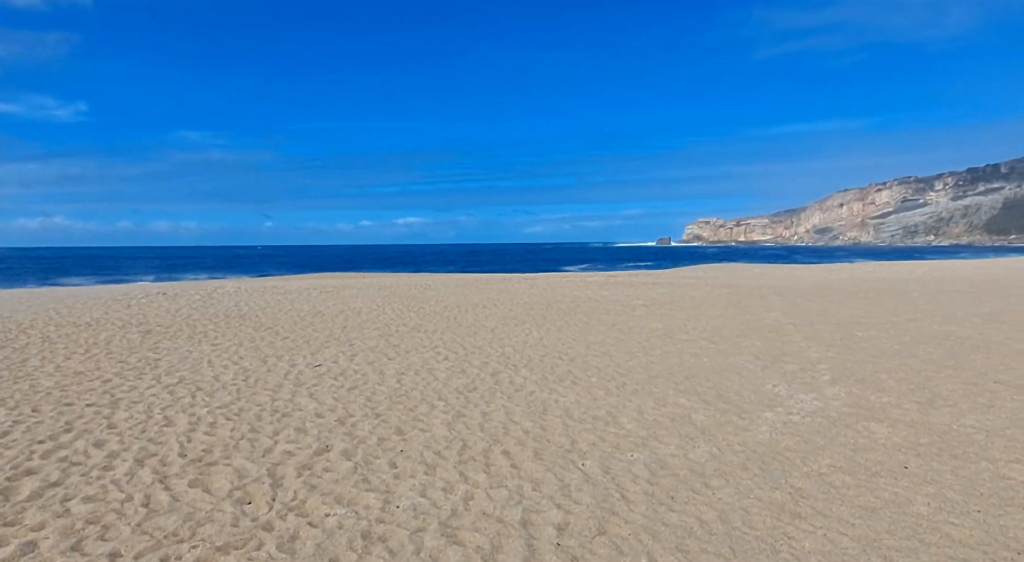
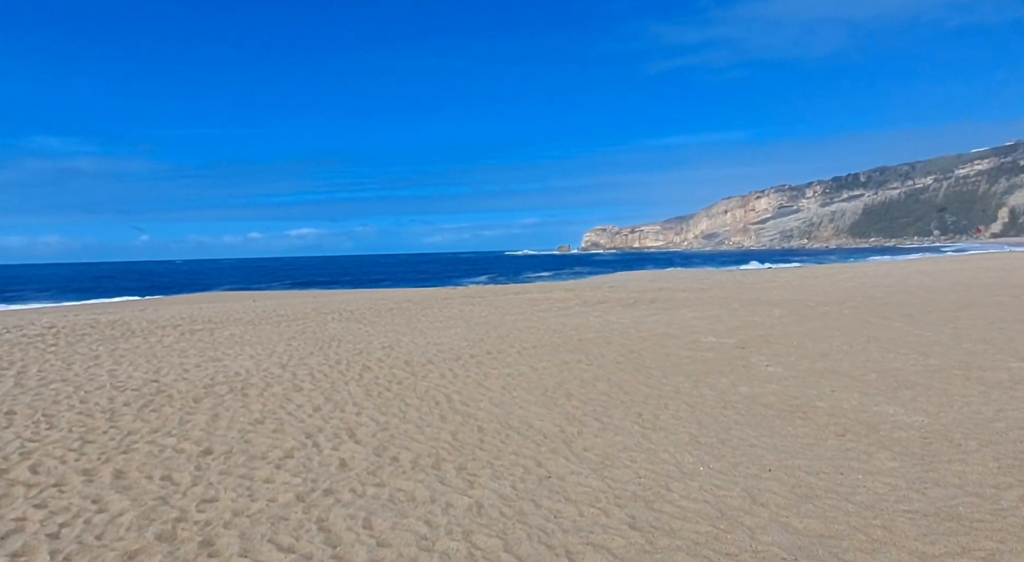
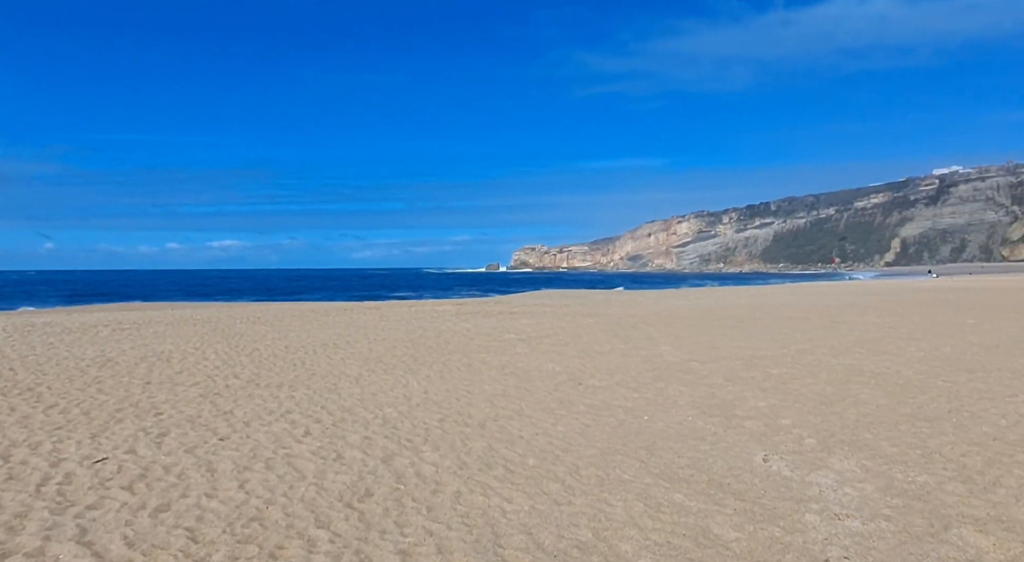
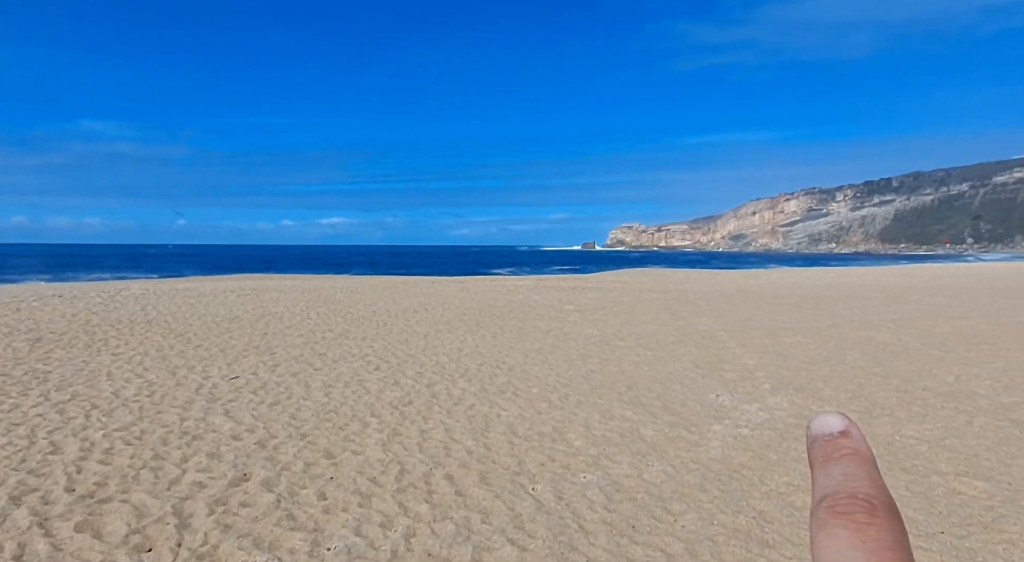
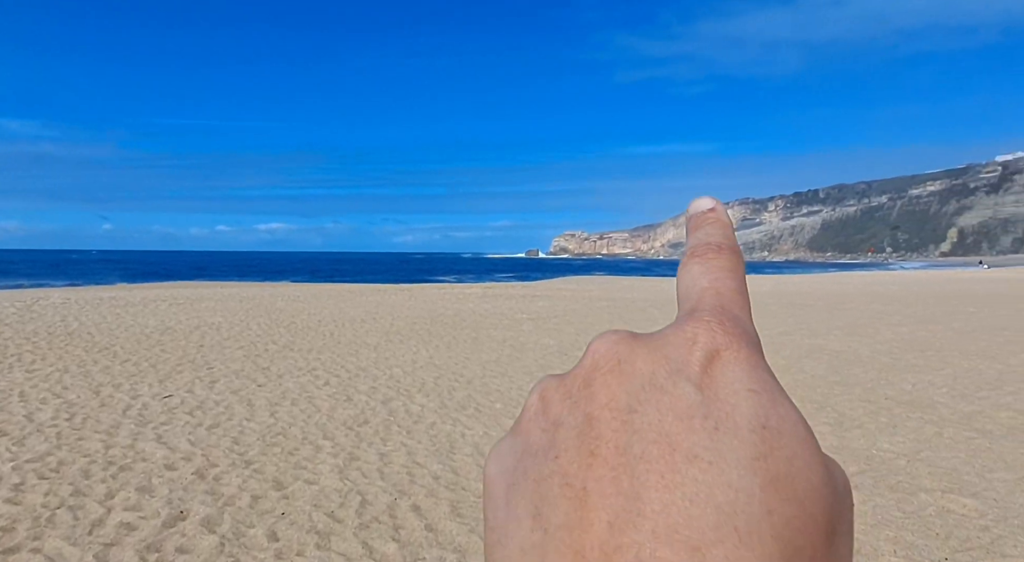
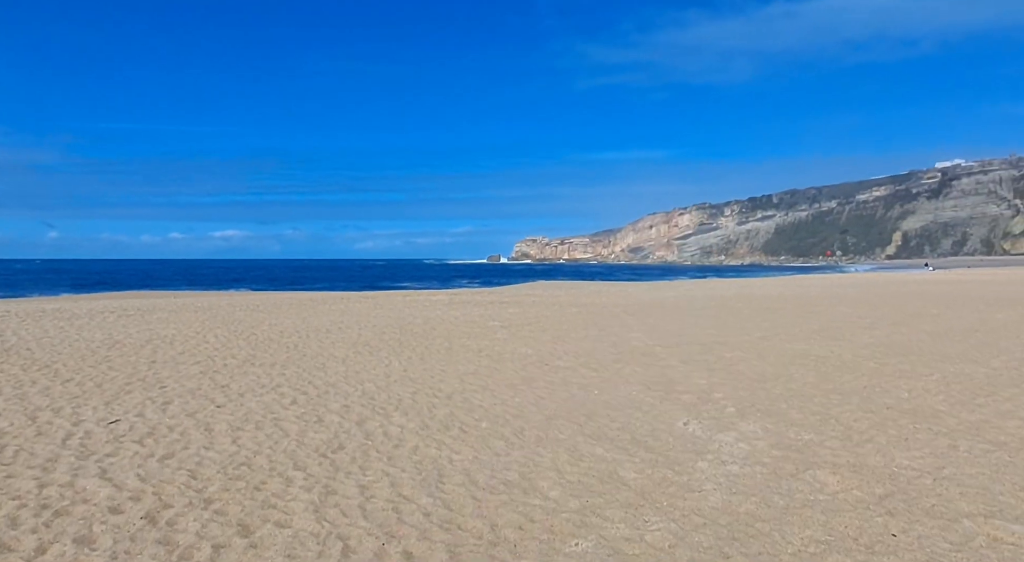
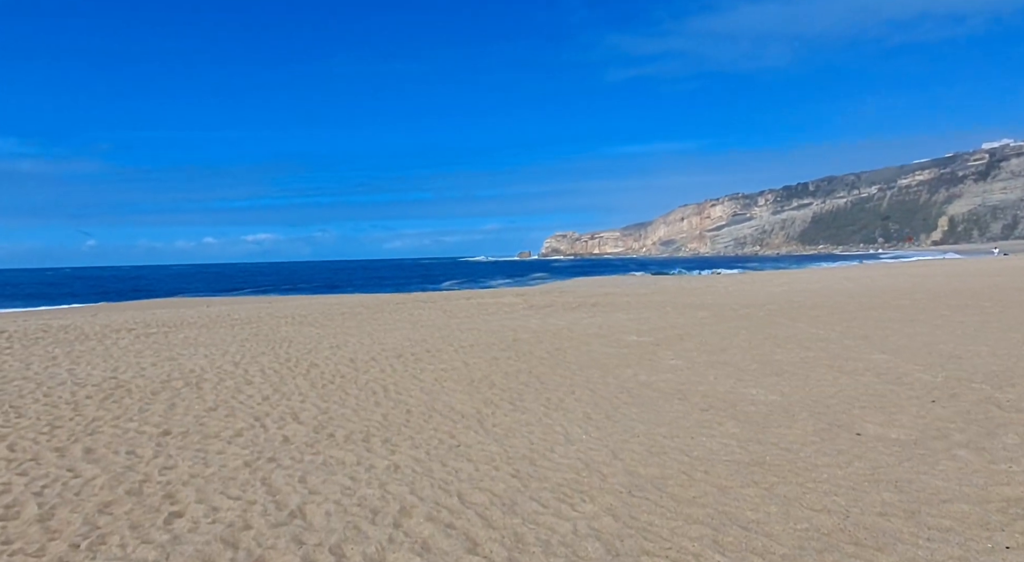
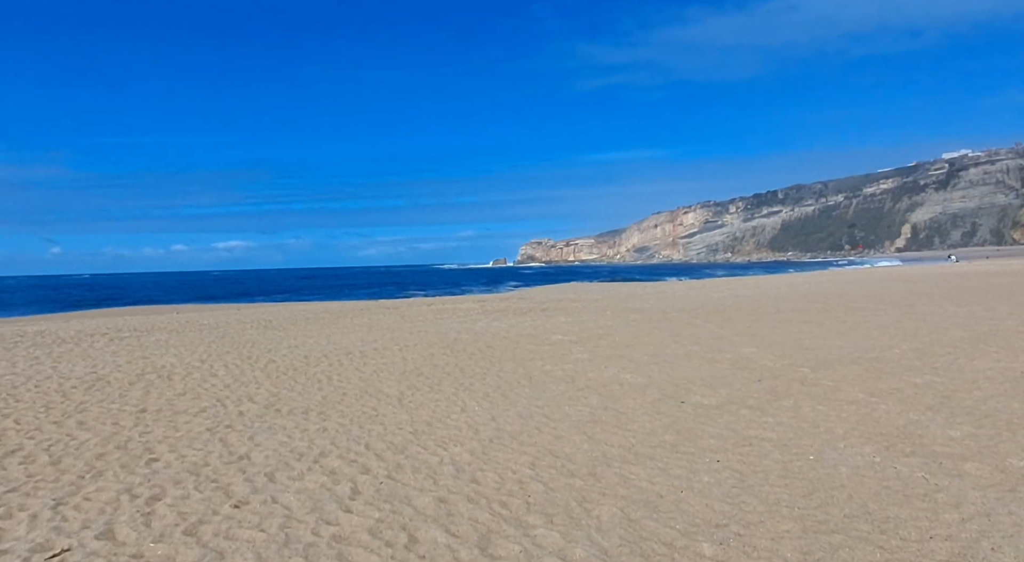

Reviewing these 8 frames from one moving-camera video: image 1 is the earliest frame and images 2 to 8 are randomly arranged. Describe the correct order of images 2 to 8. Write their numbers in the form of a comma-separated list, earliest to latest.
4, 5, 6, 3, 8, 7, 2
